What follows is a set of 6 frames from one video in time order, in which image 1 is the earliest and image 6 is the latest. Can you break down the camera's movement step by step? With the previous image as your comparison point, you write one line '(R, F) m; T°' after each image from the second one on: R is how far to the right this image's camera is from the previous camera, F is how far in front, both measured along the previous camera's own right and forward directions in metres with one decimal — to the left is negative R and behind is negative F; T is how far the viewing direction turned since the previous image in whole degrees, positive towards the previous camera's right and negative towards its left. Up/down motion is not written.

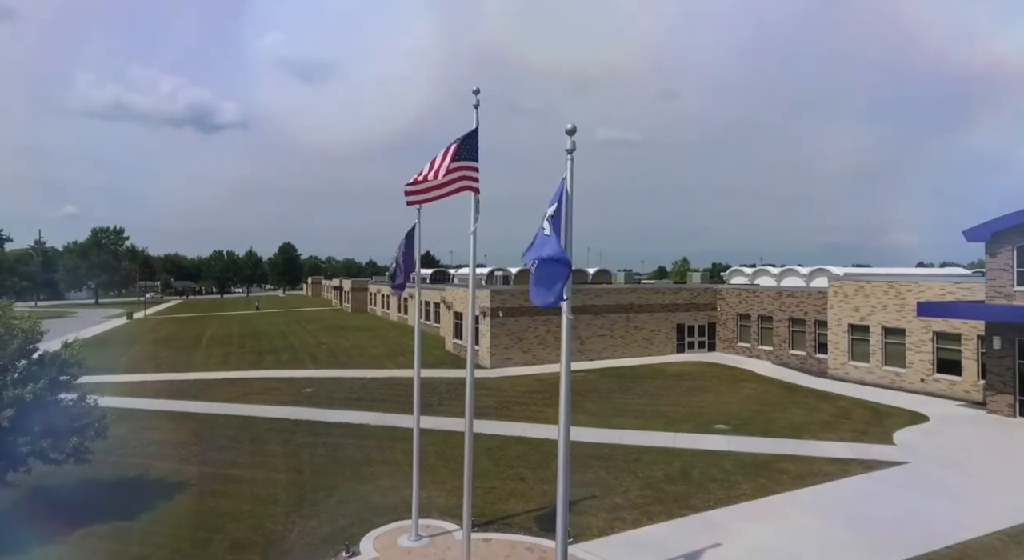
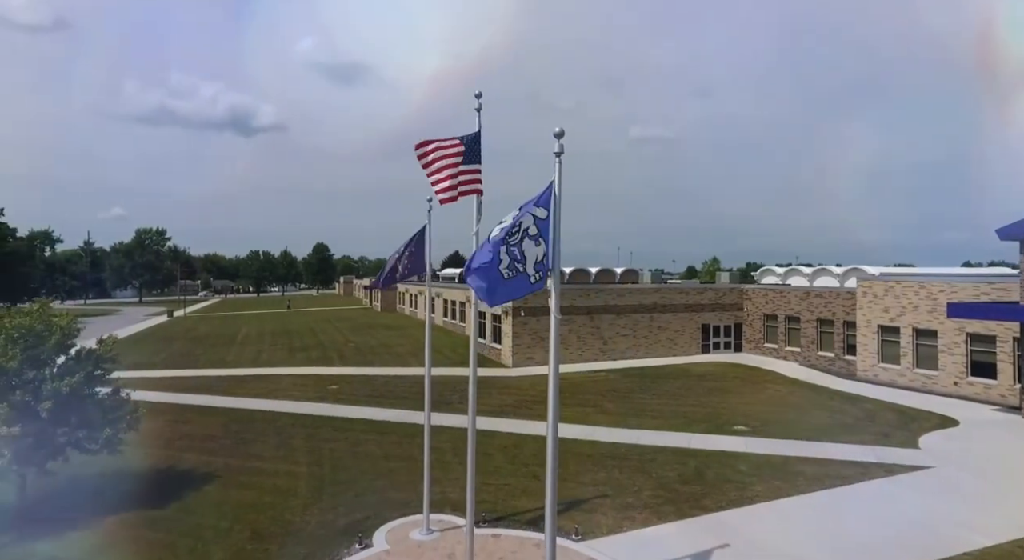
(+0.5, -0.2) m; -3°
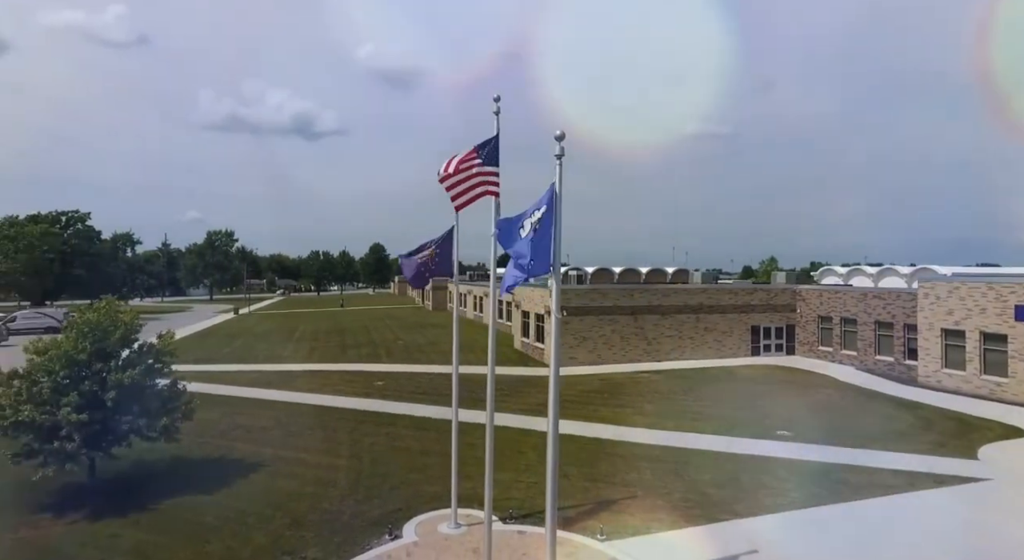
(+0.7, -0.2) m; -6°
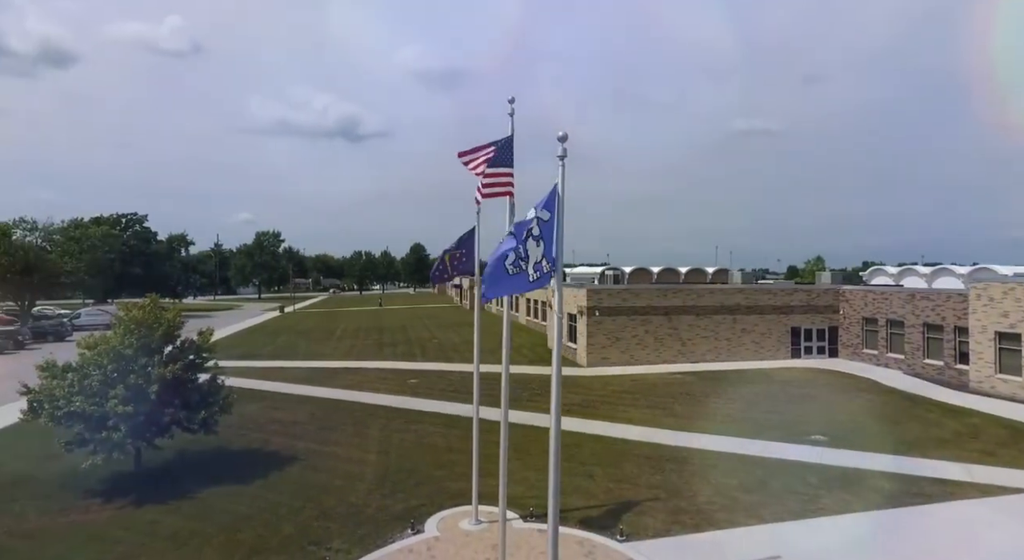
(+0.5, -0.1) m; -4°
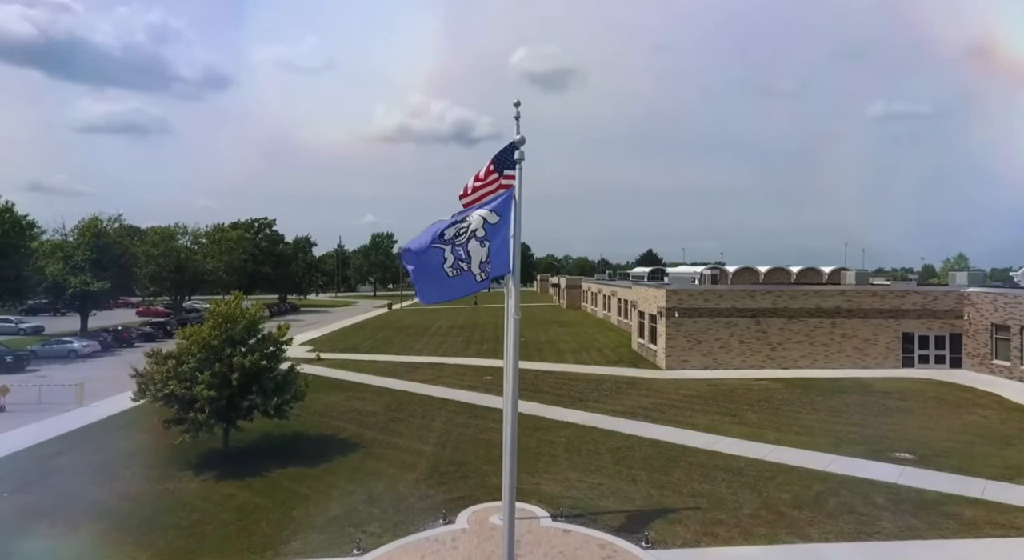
(+2.2, +0.1) m; -12°
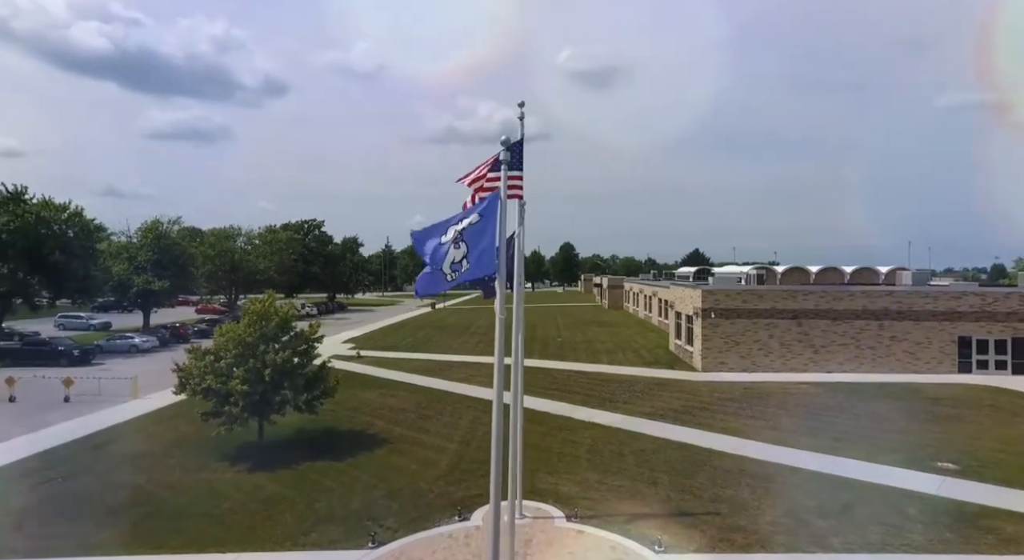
(+0.9, +0.1) m; -5°
